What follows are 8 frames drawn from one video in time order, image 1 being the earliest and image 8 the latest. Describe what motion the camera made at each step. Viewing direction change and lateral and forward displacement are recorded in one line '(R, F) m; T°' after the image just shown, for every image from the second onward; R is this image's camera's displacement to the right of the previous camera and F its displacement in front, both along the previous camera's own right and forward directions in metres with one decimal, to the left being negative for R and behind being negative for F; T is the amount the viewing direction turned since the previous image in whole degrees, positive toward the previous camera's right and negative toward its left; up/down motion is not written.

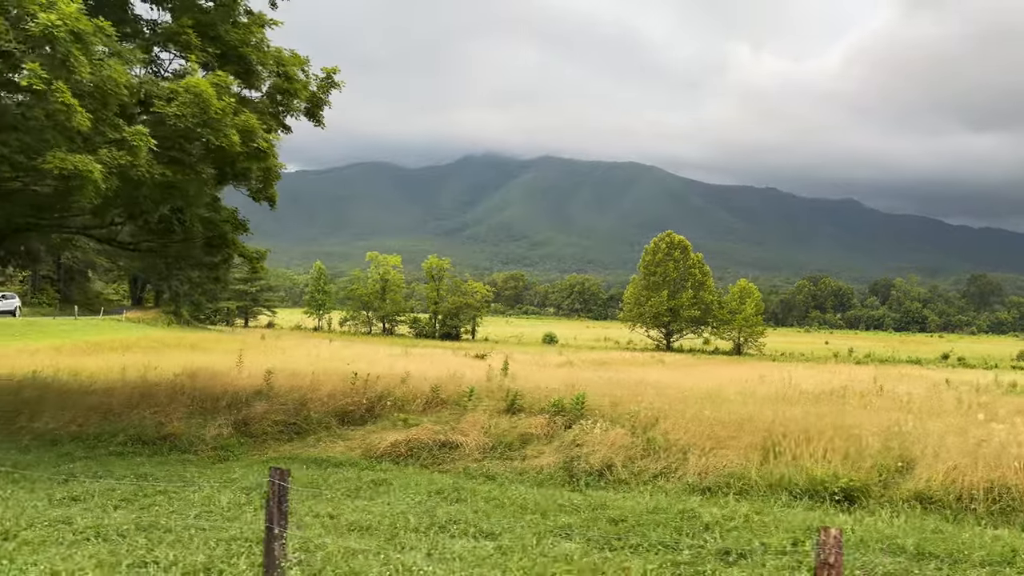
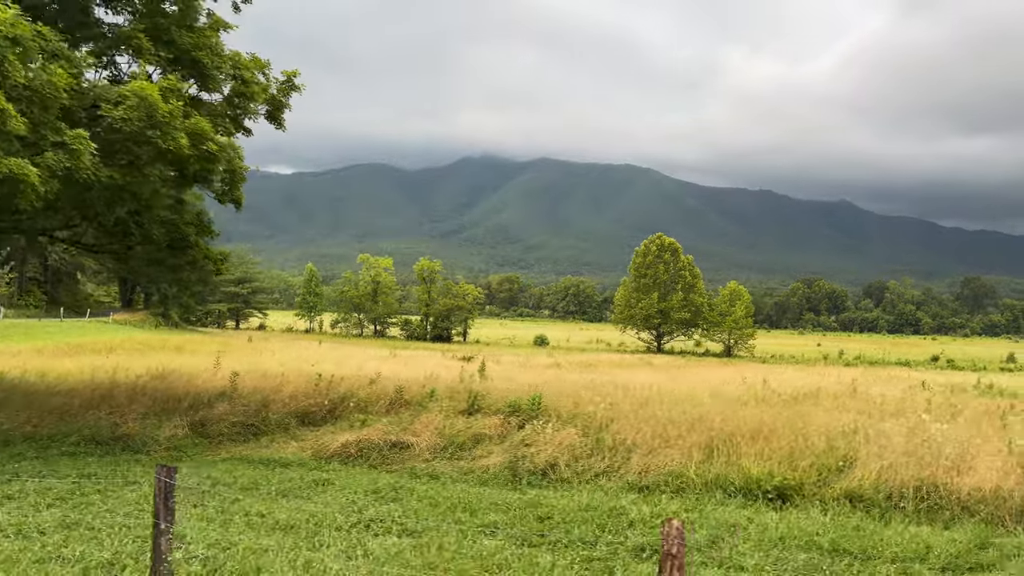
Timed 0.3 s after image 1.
(+0.5, -0.1) m; +1°
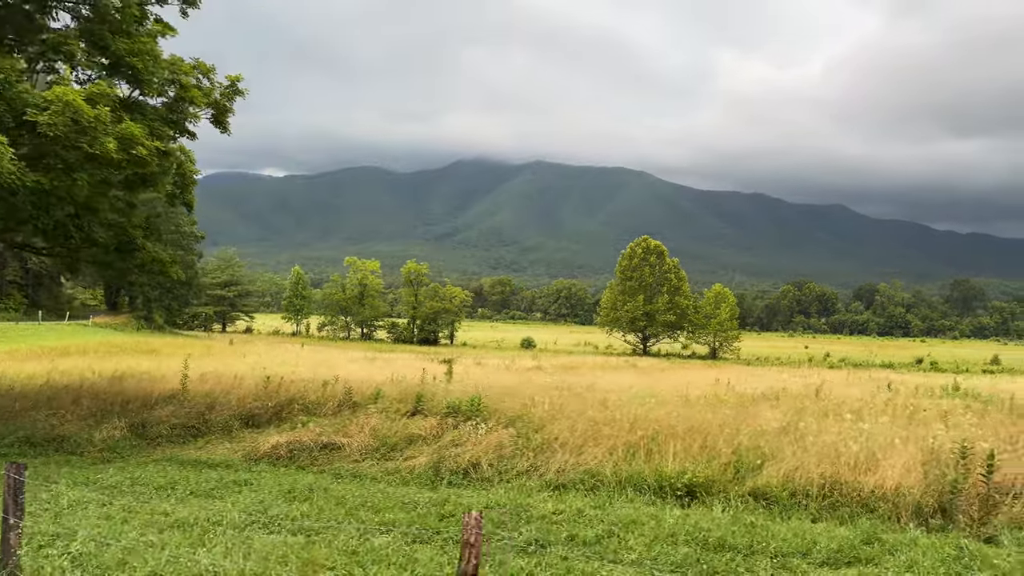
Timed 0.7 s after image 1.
(+0.7, -0.1) m; +1°
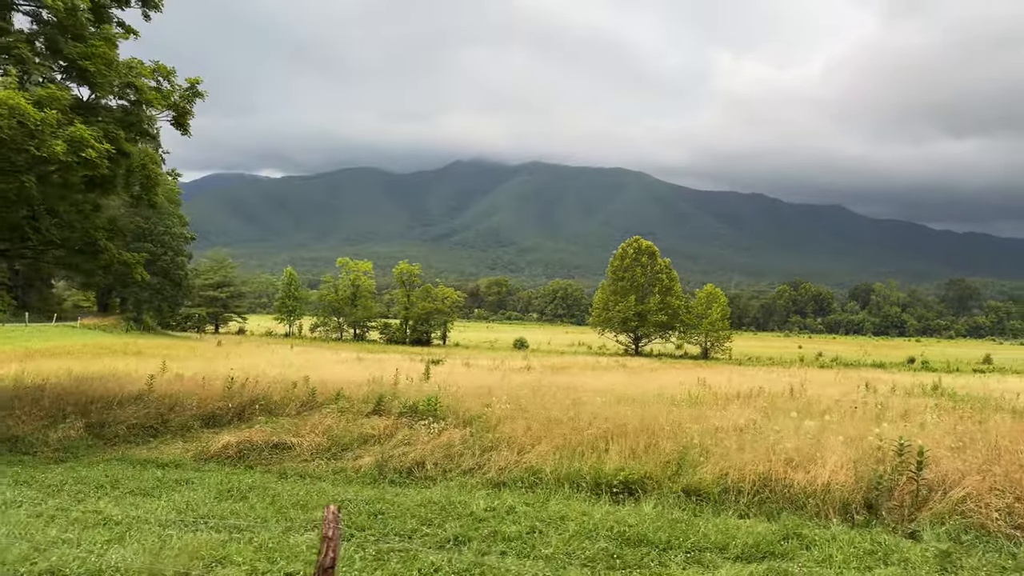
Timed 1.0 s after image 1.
(+0.6, -0.1) m; +1°
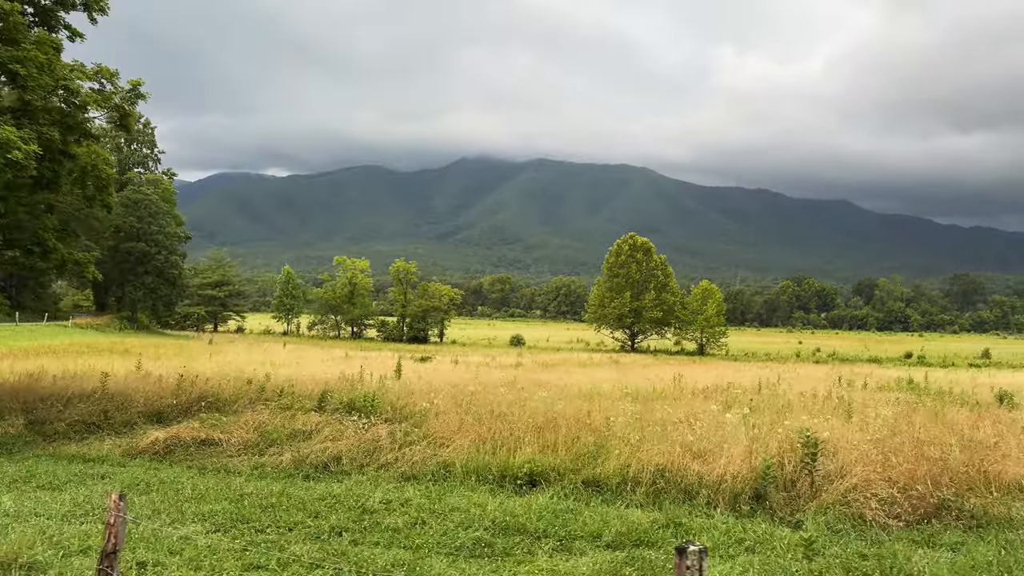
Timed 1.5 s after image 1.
(+1.0, -0.1) m; 0°
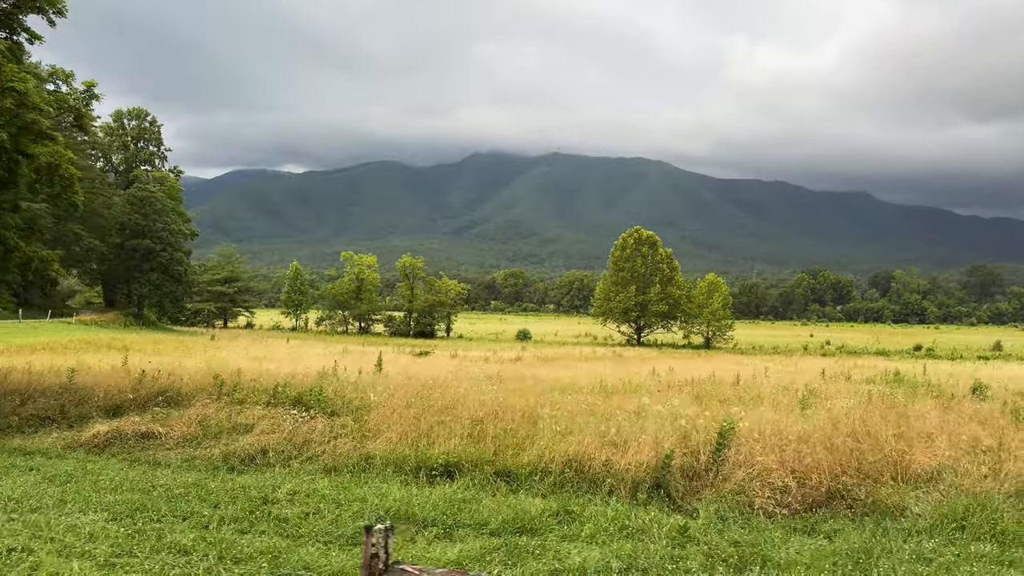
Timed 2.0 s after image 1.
(+1.0, -0.1) m; -1°
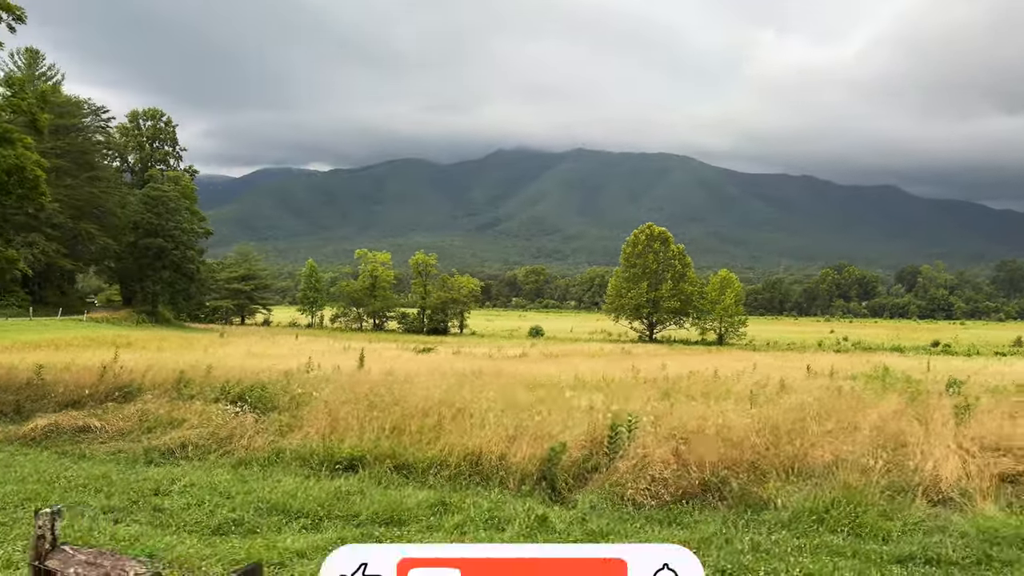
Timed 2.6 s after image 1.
(+1.2, -0.1) m; -2°
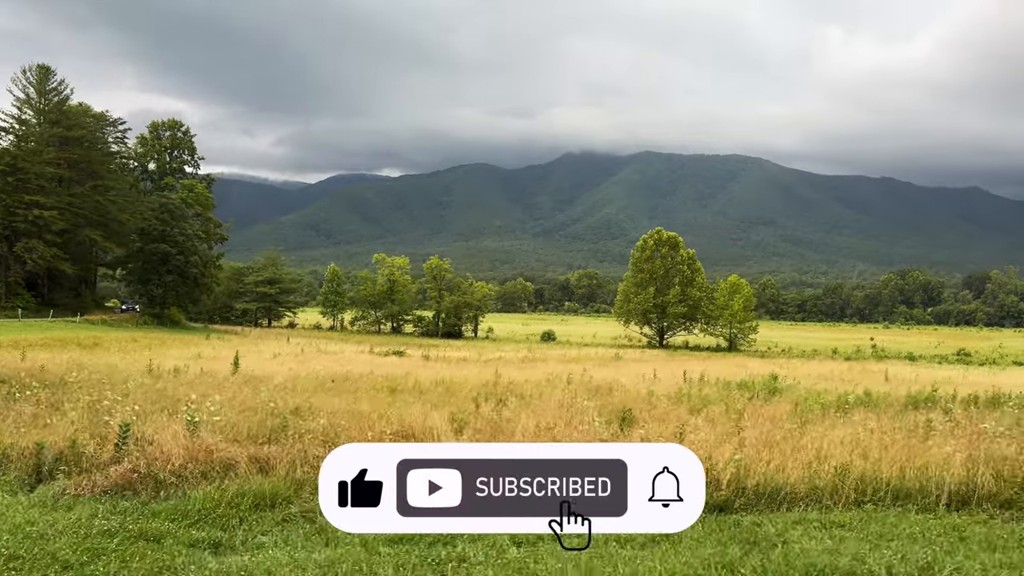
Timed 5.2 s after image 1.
(+5.6, -0.2) m; -4°
